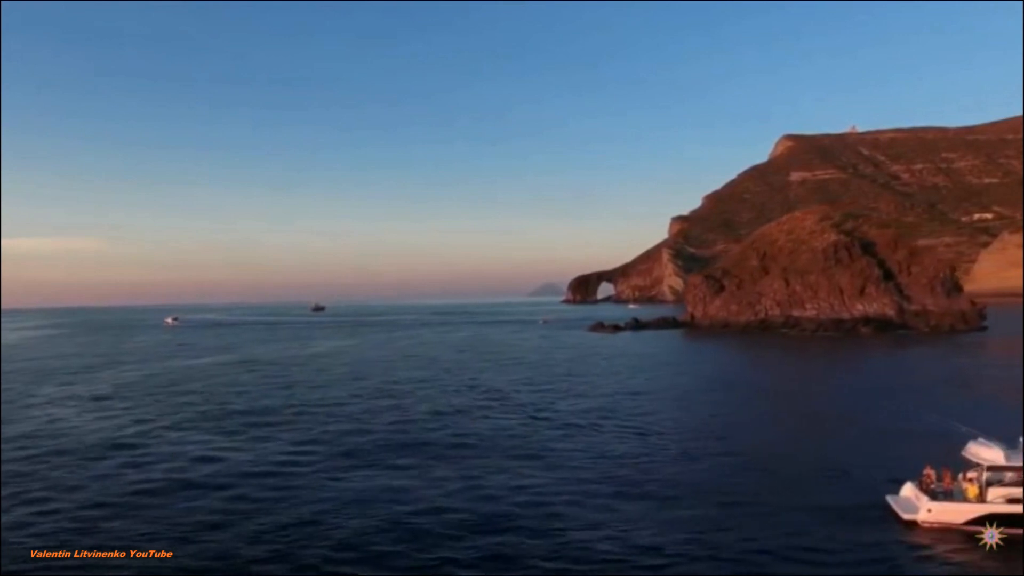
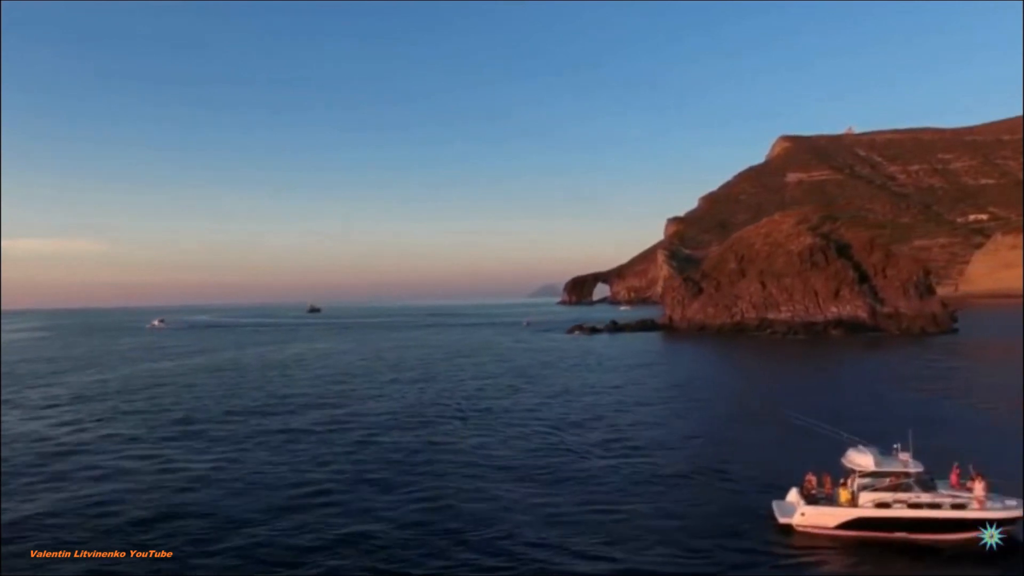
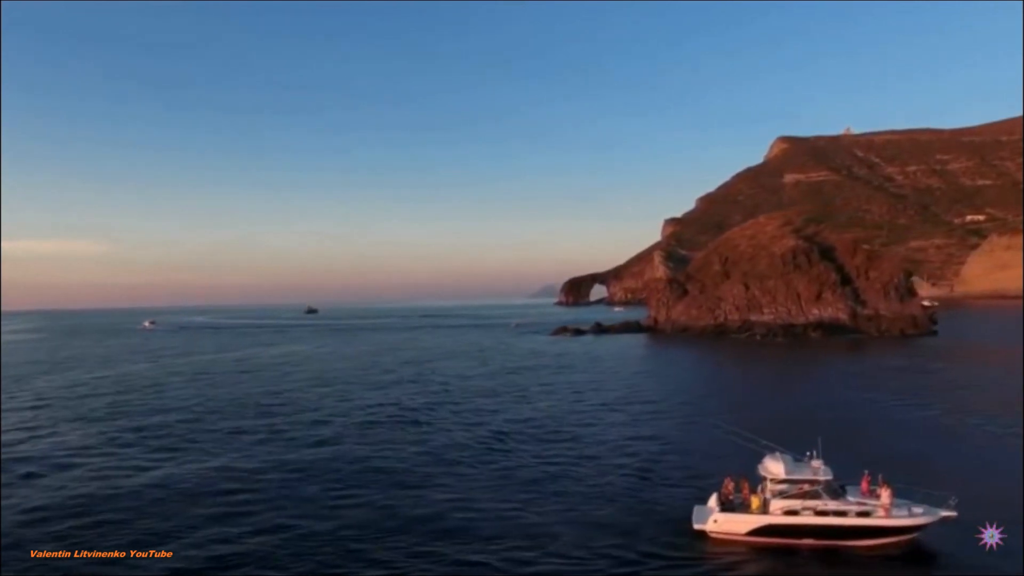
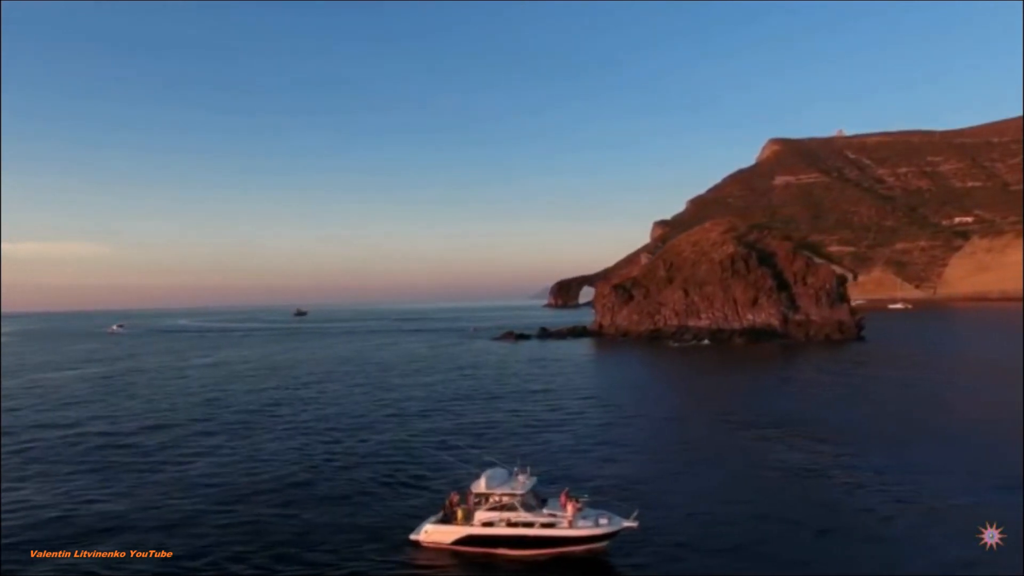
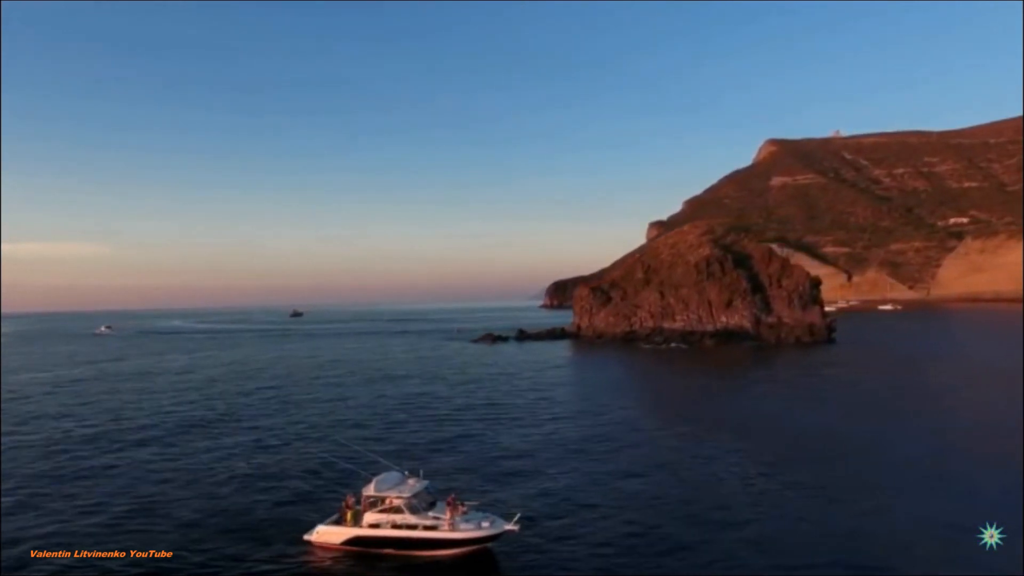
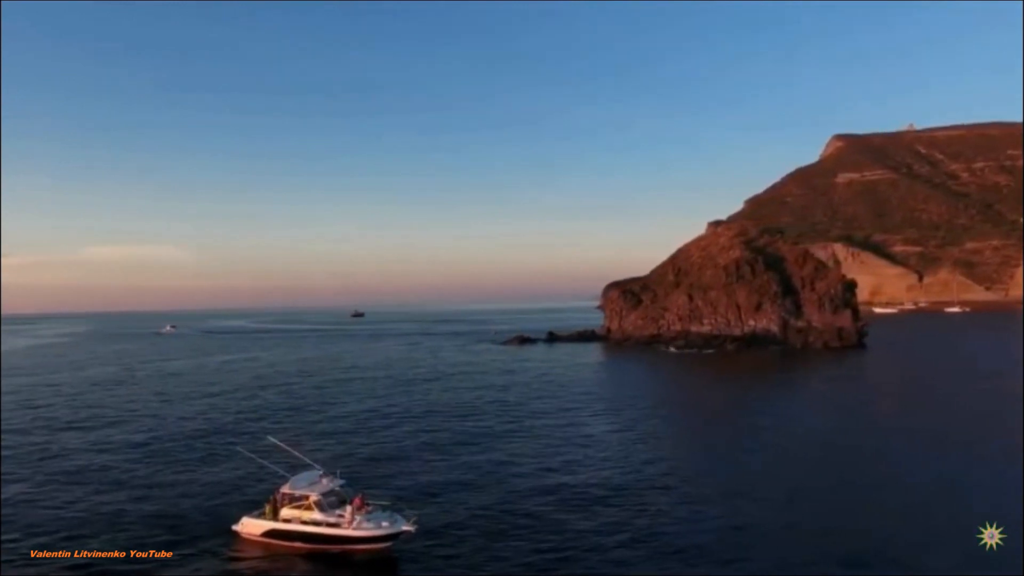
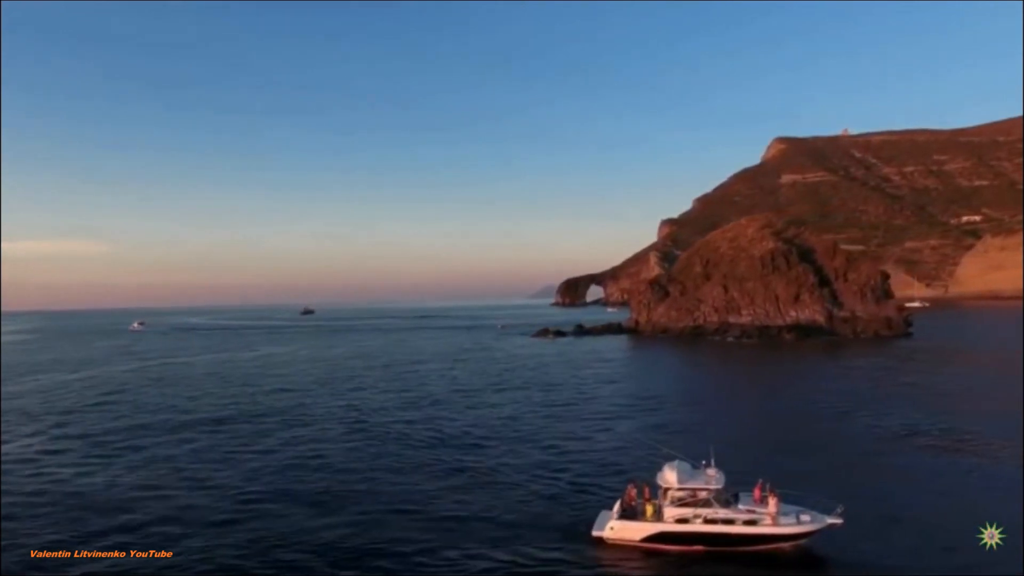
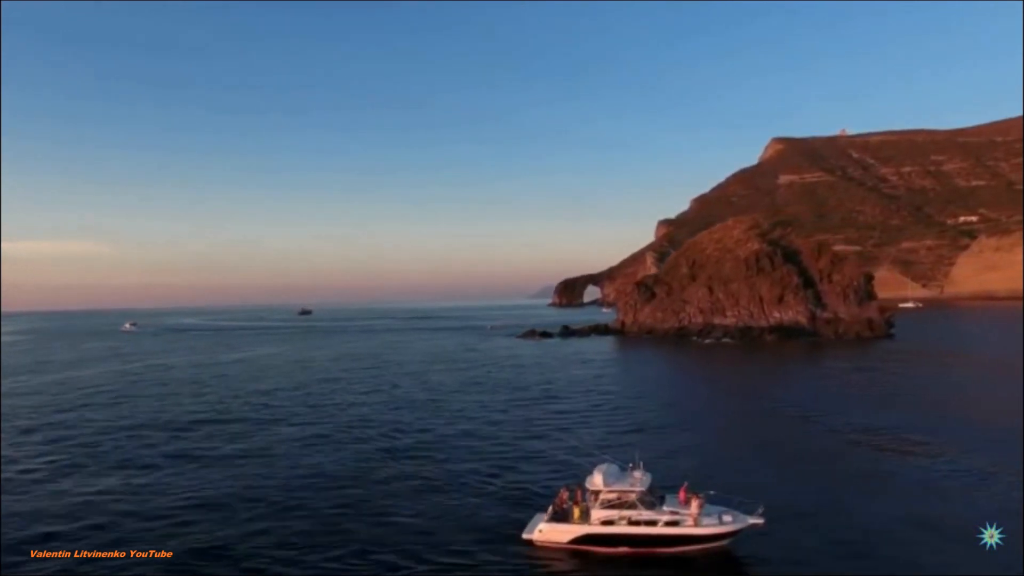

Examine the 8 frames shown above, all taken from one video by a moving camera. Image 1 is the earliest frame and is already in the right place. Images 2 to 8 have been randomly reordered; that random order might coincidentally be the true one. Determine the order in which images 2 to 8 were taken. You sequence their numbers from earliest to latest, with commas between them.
2, 3, 7, 8, 4, 5, 6
